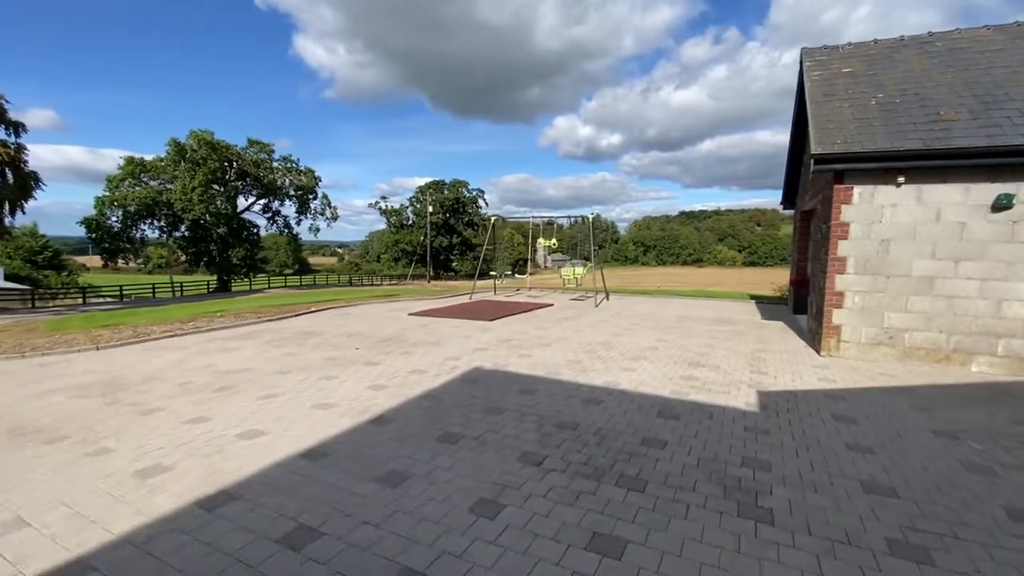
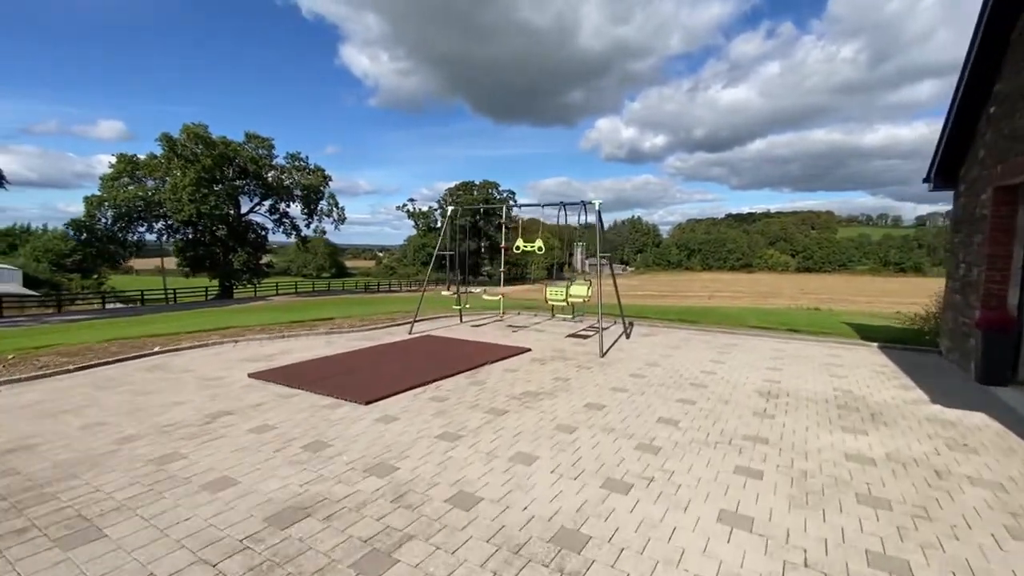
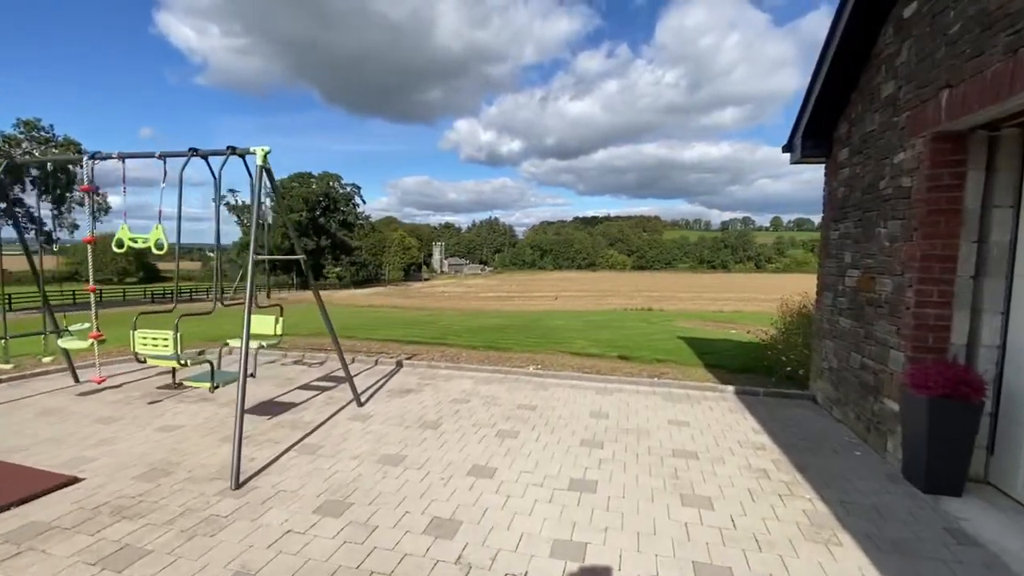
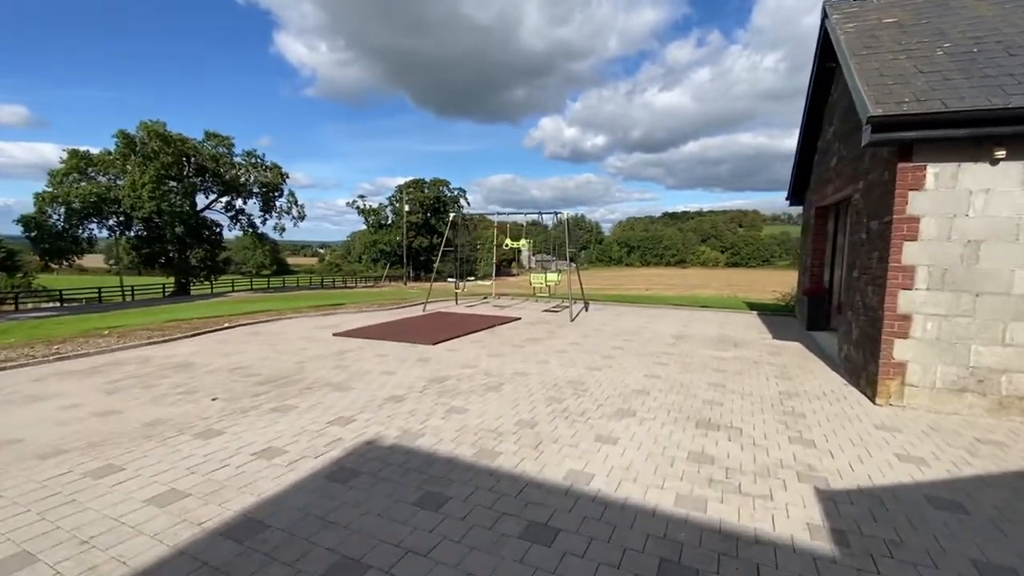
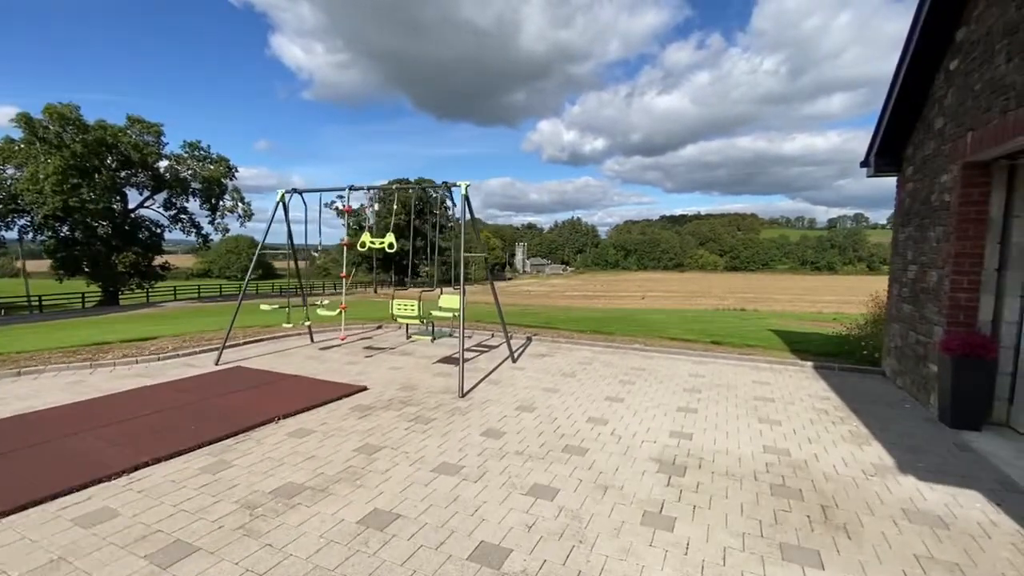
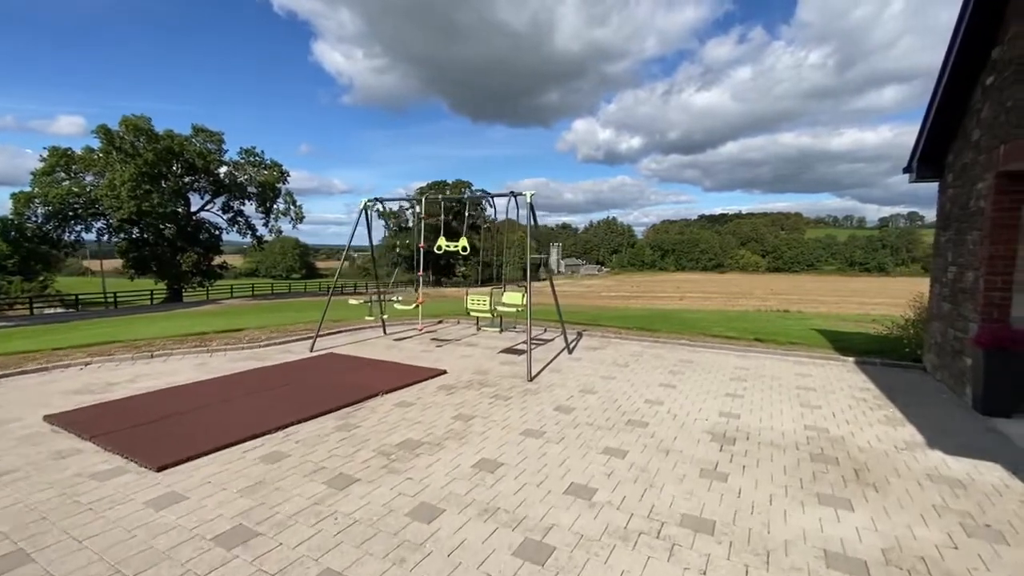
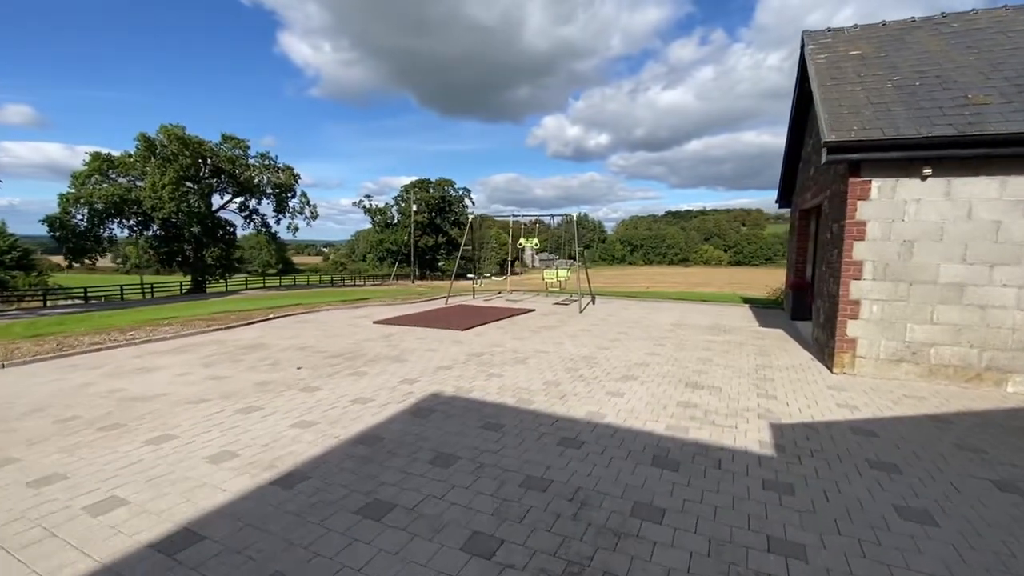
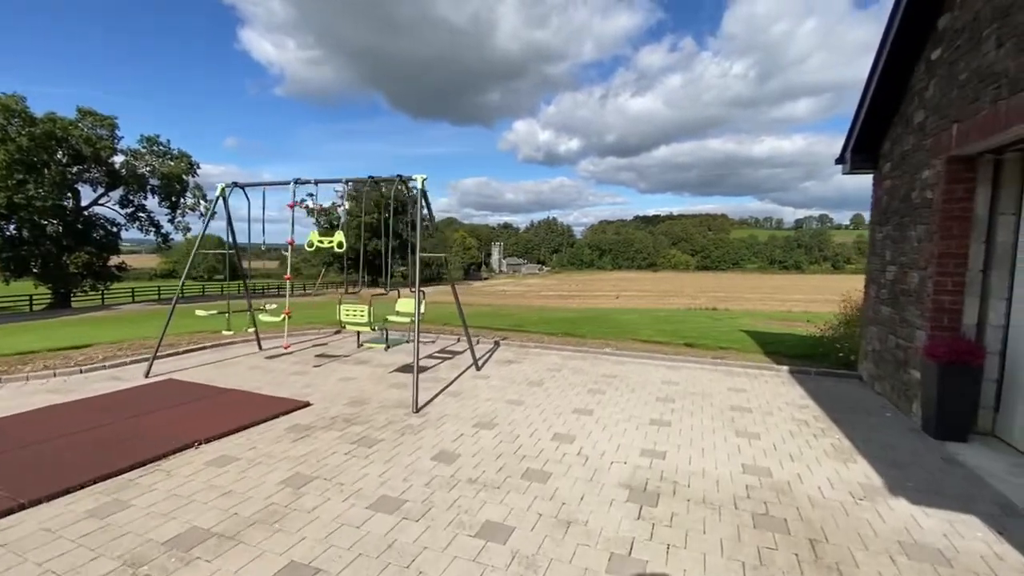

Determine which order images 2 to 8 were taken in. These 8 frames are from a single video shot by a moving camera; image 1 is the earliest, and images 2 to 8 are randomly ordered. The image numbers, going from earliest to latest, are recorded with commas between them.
7, 4, 2, 6, 5, 8, 3
